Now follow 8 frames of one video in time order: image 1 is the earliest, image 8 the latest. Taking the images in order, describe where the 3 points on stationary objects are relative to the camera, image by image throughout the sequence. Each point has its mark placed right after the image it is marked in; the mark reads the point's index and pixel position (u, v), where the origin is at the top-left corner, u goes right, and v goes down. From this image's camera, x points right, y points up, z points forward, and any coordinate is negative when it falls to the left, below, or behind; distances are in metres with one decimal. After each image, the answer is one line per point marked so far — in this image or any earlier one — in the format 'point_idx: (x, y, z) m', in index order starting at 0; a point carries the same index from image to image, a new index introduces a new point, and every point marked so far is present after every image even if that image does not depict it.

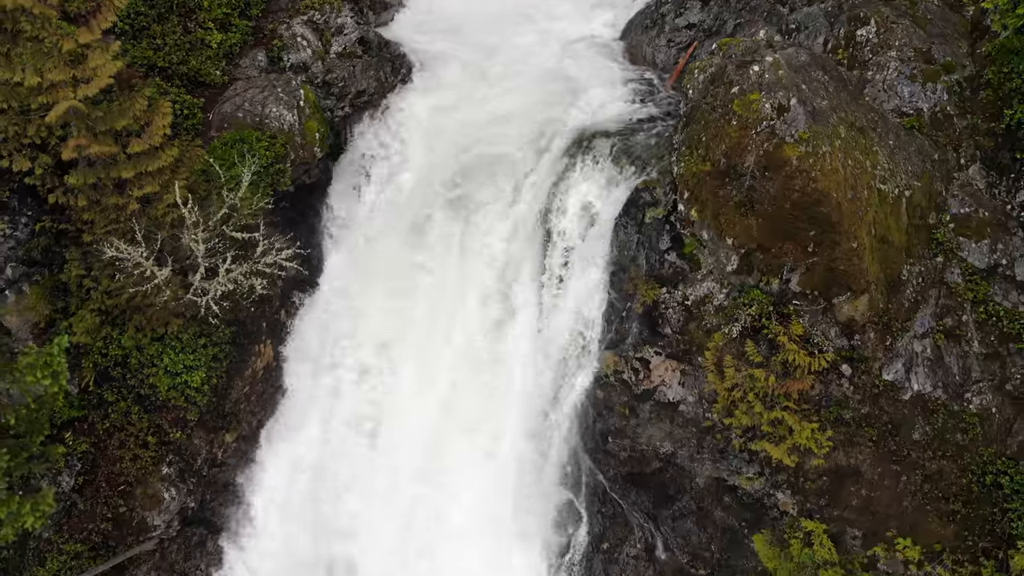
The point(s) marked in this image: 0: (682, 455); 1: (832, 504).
0: (+2.2, -2.2, +10.9) m
1: (+3.9, -2.6, +10.1) m
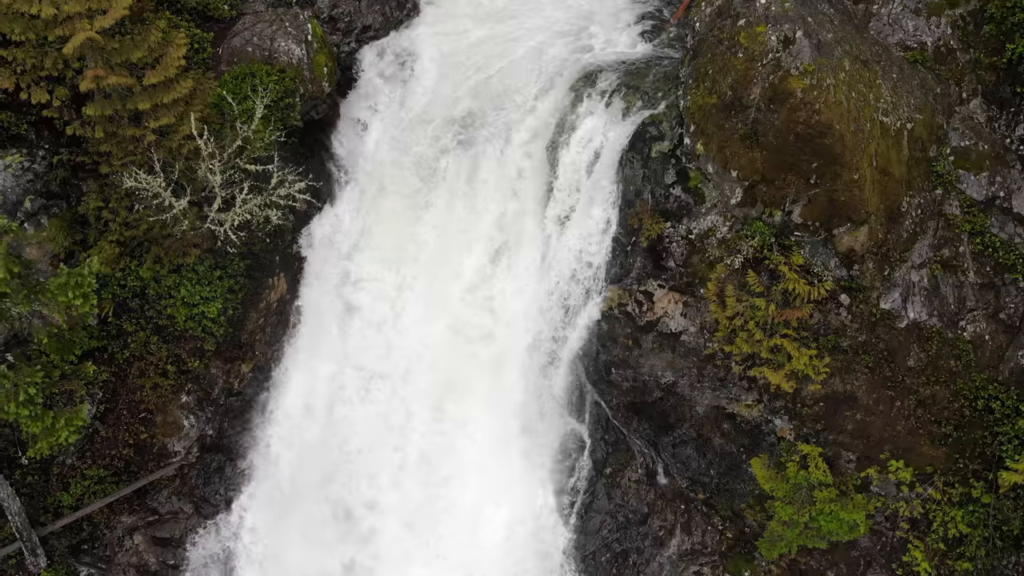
0: (+2.3, -1.3, +11.3) m
1: (+4.0, -1.8, +10.5) m
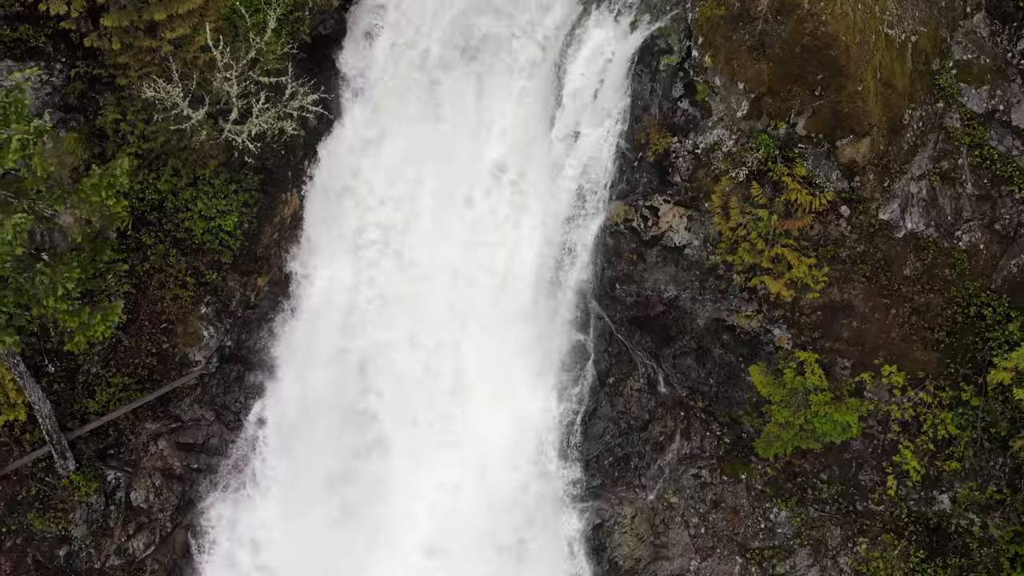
0: (+2.4, -0.1, +11.7) m
1: (+4.1, -0.6, +10.9) m
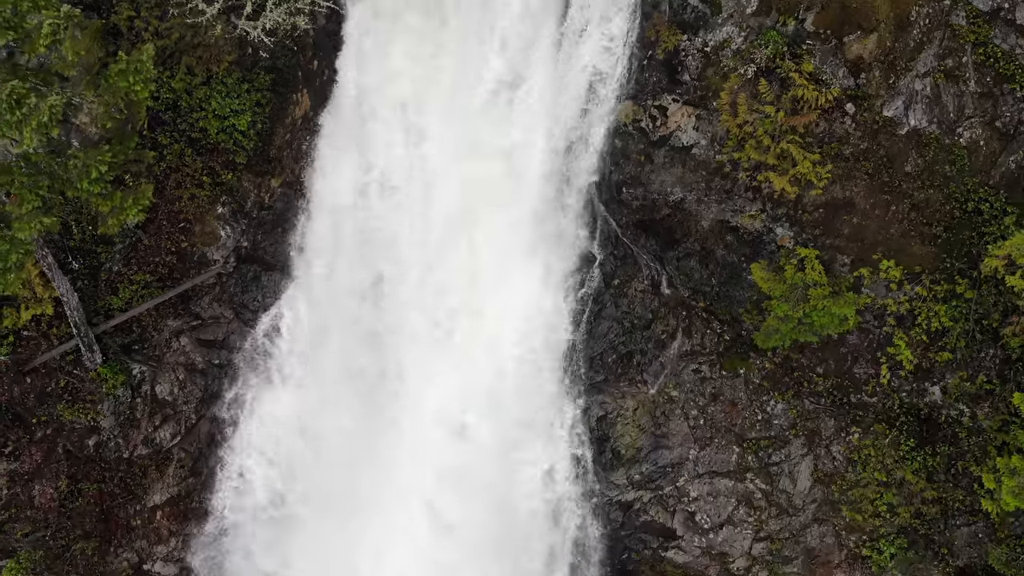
0: (+2.6, +1.3, +12.0) m
1: (+4.2, +0.7, +11.2) m
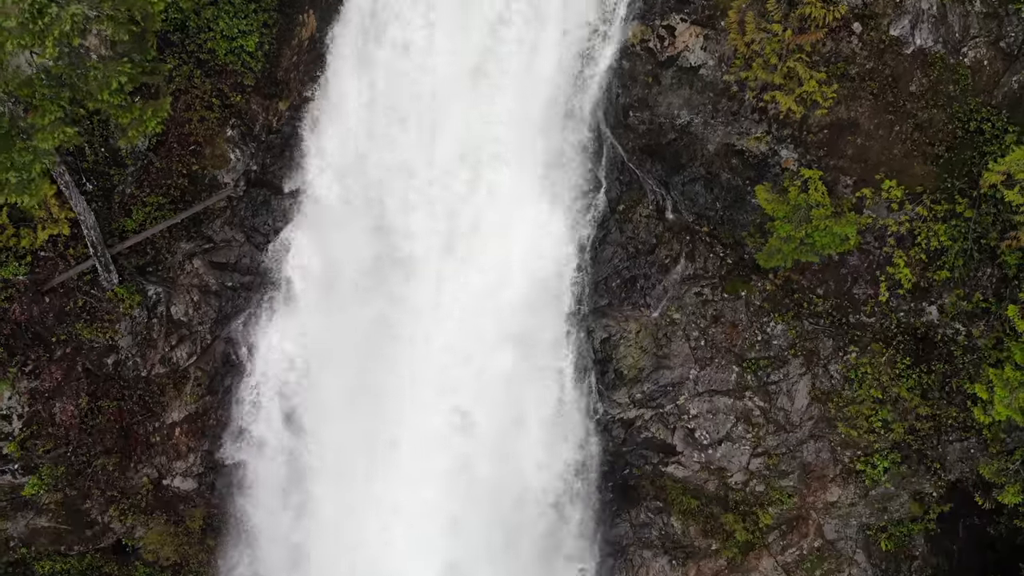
0: (+2.7, +2.4, +12.1) m
1: (+4.3, +1.8, +11.4) m
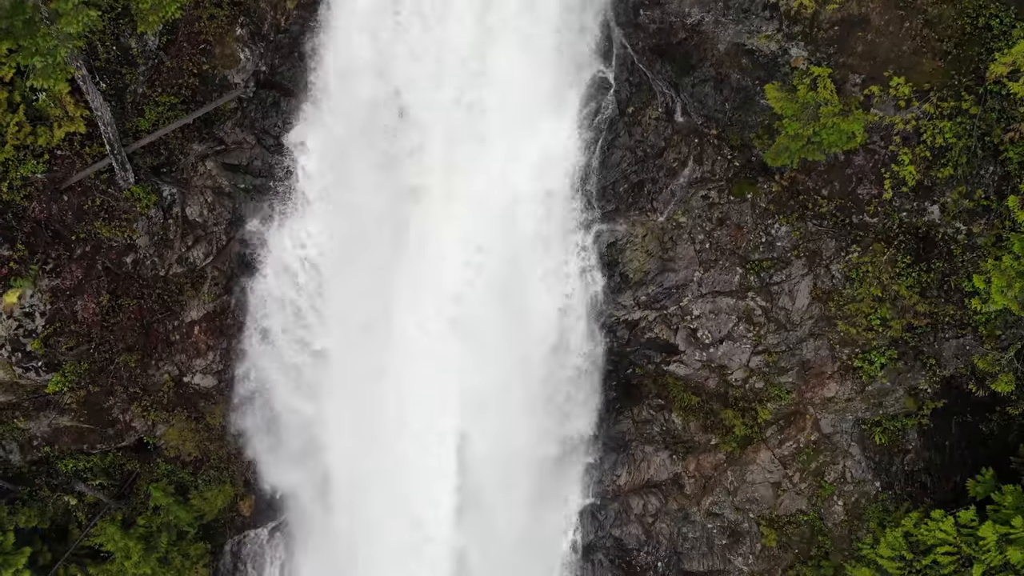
0: (+2.8, +3.9, +12.0) m
1: (+4.5, +3.2, +11.4) m
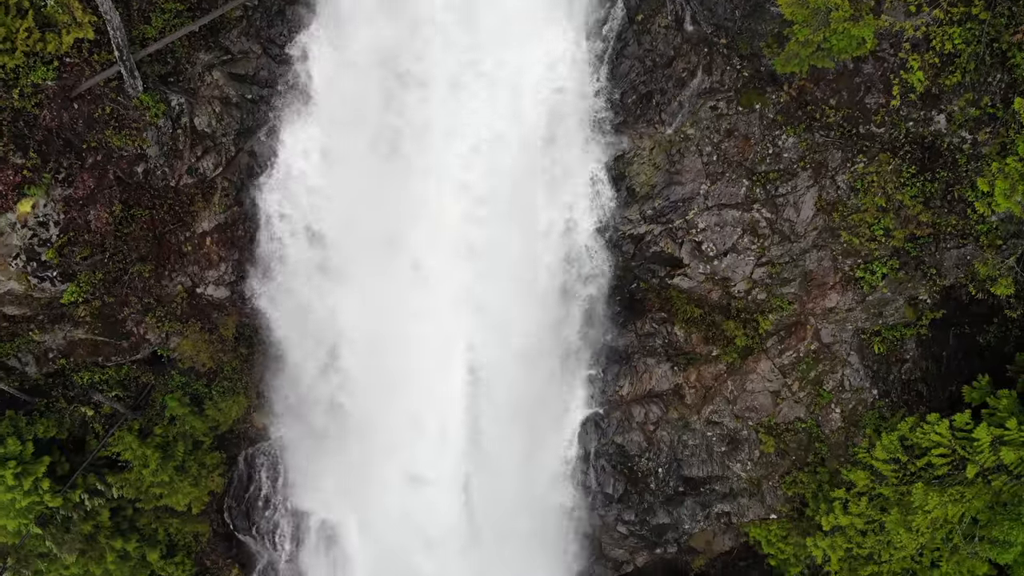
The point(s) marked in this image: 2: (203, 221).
0: (+2.9, +5.2, +11.9) m
1: (+4.6, +4.5, +11.3) m
2: (-5.0, +1.1, +13.5) m
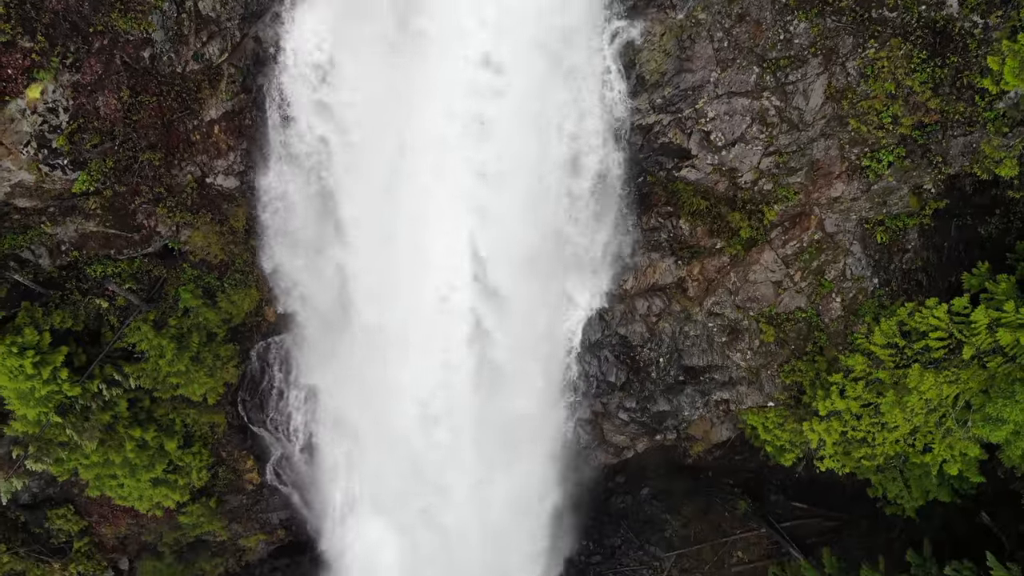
0: (+3.1, +6.8, +11.4) m
1: (+4.7, +6.0, +10.9) m
2: (-4.9, +2.9, +13.5) m
